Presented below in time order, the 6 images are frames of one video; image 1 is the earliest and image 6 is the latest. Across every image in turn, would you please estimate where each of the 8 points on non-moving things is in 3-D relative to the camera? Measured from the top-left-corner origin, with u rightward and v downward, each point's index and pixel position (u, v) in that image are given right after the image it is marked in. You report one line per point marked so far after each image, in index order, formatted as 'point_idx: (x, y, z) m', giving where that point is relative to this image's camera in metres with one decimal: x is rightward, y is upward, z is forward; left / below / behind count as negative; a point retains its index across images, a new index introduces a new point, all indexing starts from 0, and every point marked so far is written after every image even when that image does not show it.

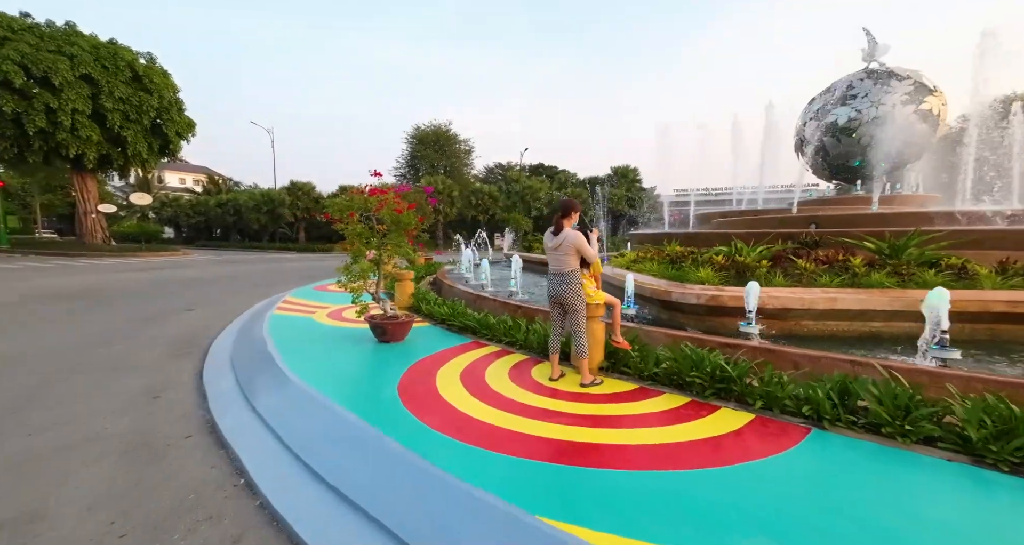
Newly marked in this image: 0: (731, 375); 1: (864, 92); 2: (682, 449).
0: (+1.9, -0.9, +4.0) m
1: (+10.2, +5.1, +13.1) m
2: (+1.2, -1.3, +3.2) m
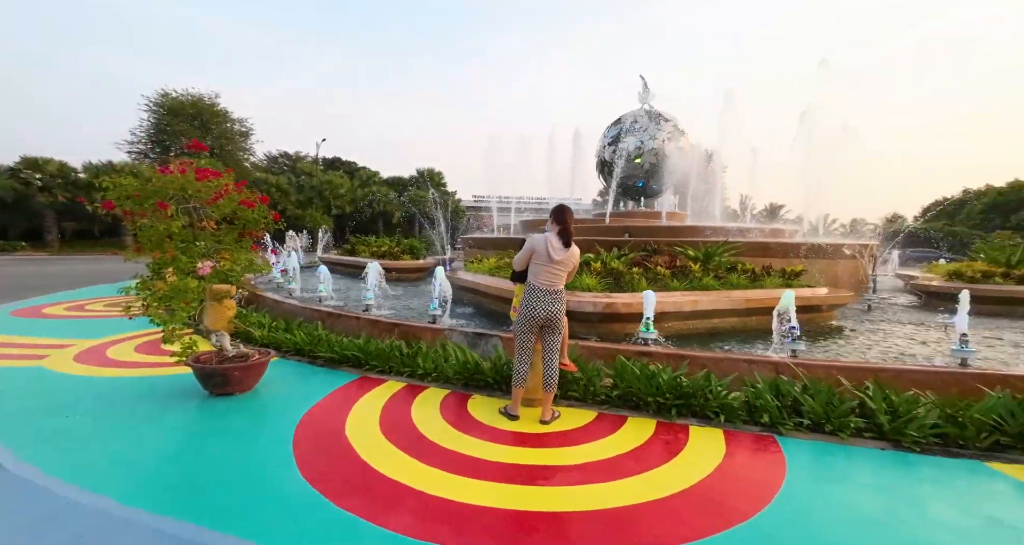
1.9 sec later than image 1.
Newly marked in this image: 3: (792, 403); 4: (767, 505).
0: (+1.5, -1.0, +4.0) m
1: (+4.6, +5.0, +15.8) m
2: (+1.3, -1.4, +2.9) m
3: (+2.3, -1.1, +3.8) m
4: (+1.5, -1.4, +2.7) m
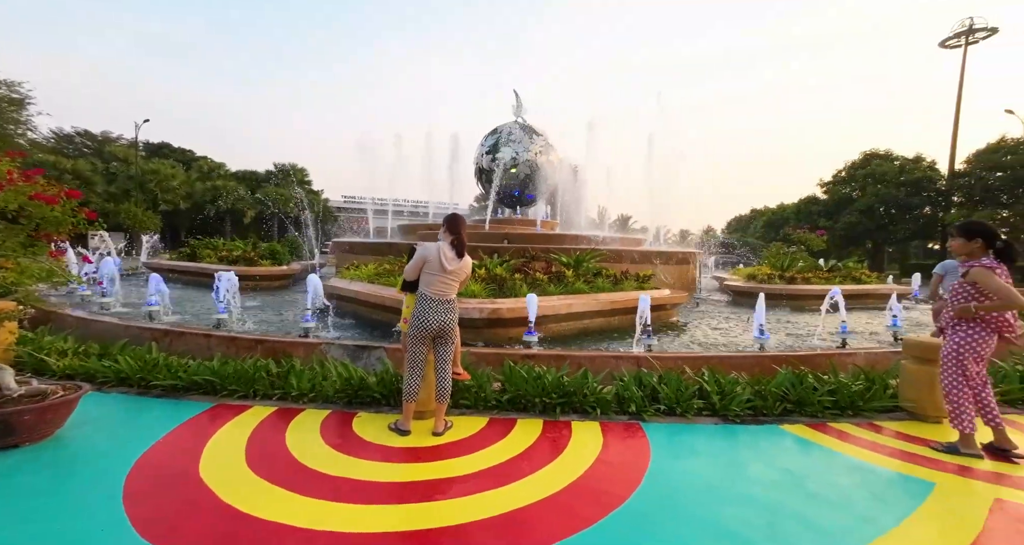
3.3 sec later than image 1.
0: (+0.5, -1.1, +4.2) m
1: (+0.2, +4.9, +16.6) m
2: (+0.6, -1.4, +3.2) m
3: (+1.3, -1.1, +4.3) m
4: (+0.9, -1.4, +3.1) m
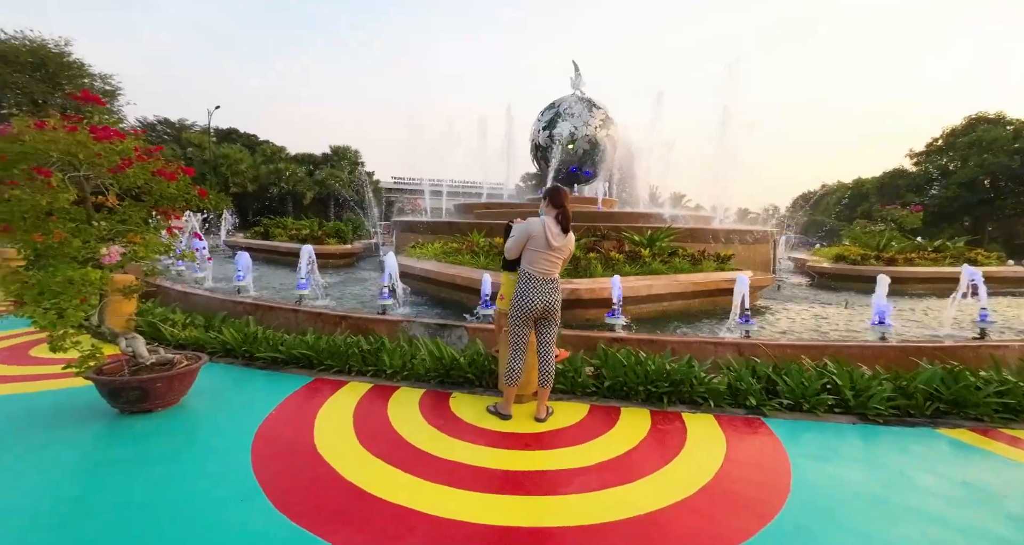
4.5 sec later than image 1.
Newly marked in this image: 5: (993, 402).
0: (+1.4, -0.9, +3.9) m
1: (+2.3, +5.6, +15.9) m
2: (+1.3, -1.3, +2.9) m
3: (+2.2, -1.0, +3.9) m
4: (+1.6, -1.3, +2.7) m
5: (+3.6, -1.0, +3.5) m
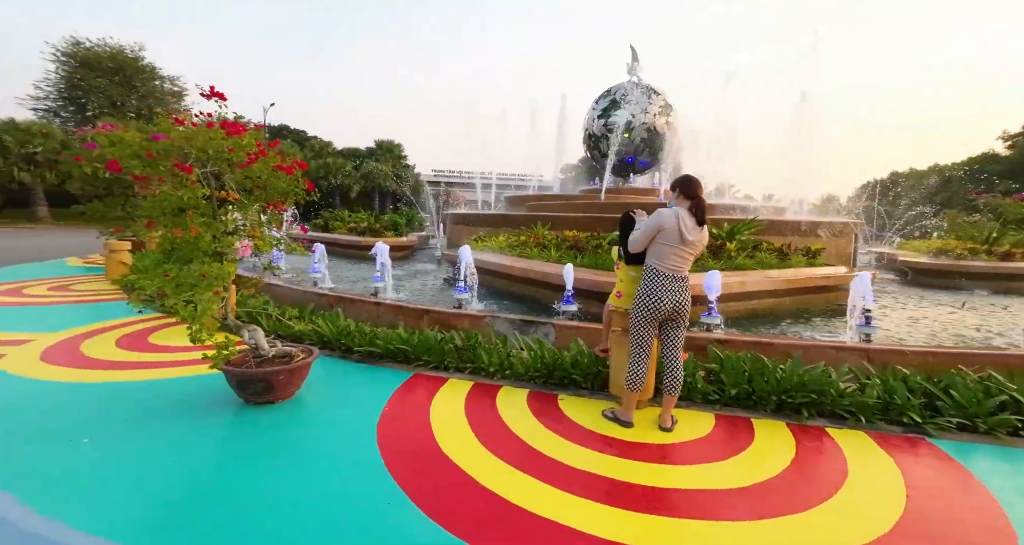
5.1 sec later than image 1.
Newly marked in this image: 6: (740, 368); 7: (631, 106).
0: (+2.2, -0.9, +3.5) m
1: (+4.2, +5.8, +15.3) m
2: (+2.1, -1.3, +2.5) m
3: (+3.1, -0.9, +3.4) m
4: (+2.4, -1.3, +2.3) m
5: (+4.4, -1.0, +2.9) m
6: (+1.8, -0.8, +3.7) m
7: (+4.2, +5.7, +15.6) m
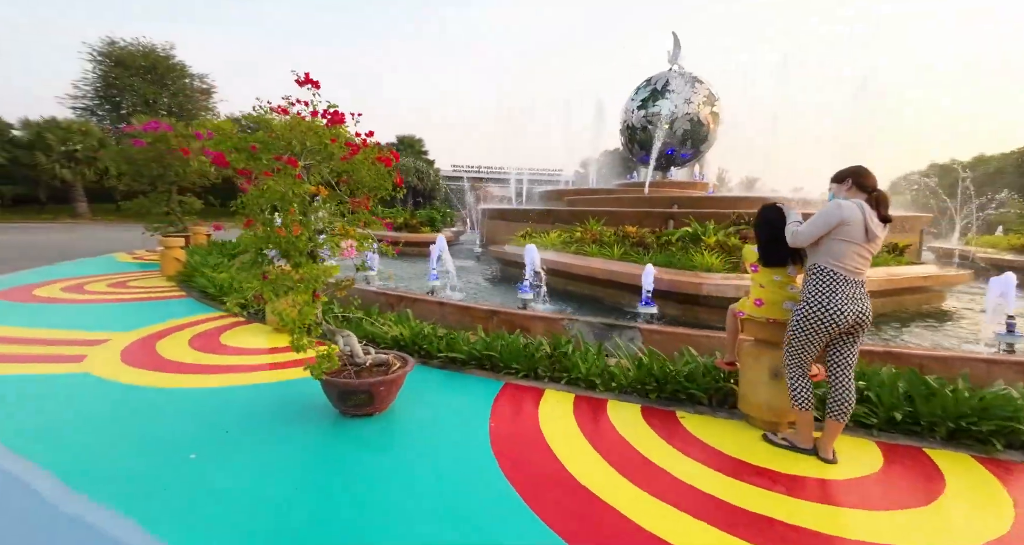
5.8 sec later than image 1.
0: (+3.0, -0.9, +3.0) m
1: (+5.5, +5.9, +14.6) m
2: (+2.9, -1.3, +1.9) m
3: (+3.8, -0.9, +2.9) m
4: (+3.1, -1.3, +1.8) m
5: (+5.2, -1.0, +2.2) m
6: (+2.6, -0.8, +3.2) m
7: (+5.4, +5.8, +14.9) m
